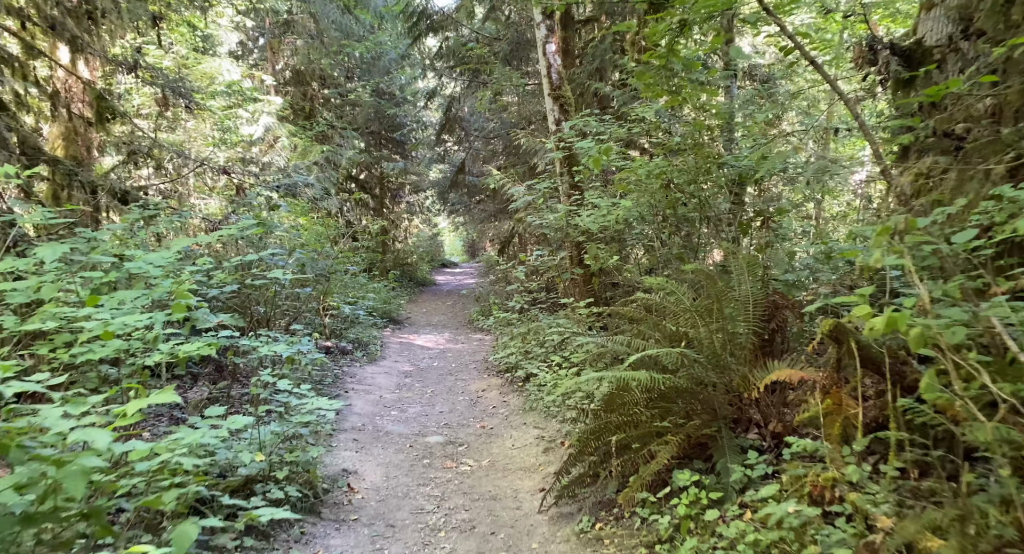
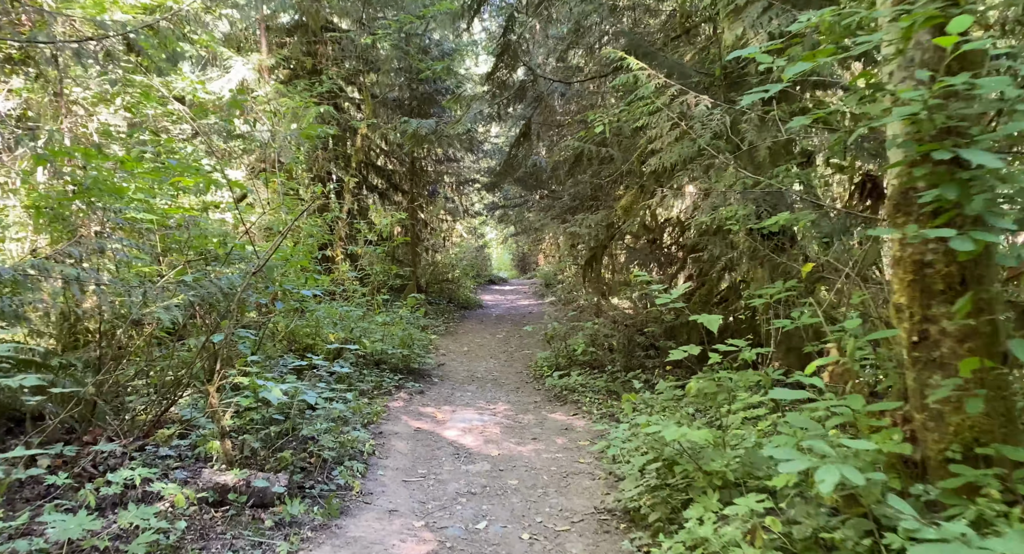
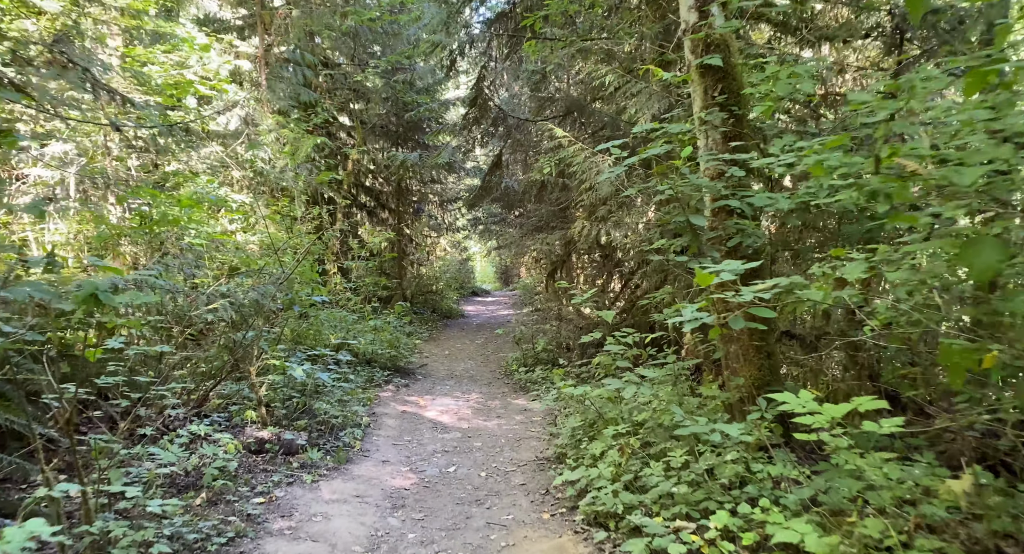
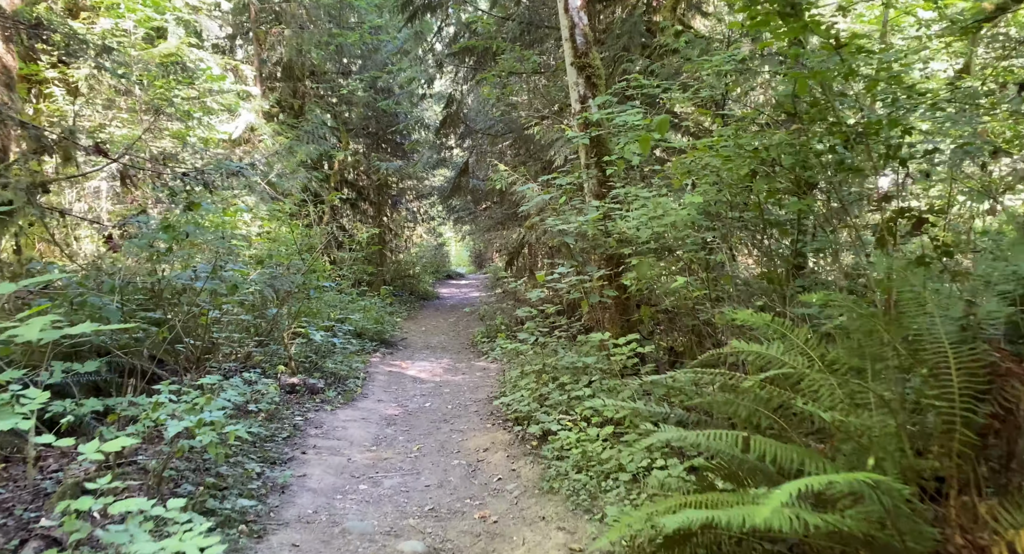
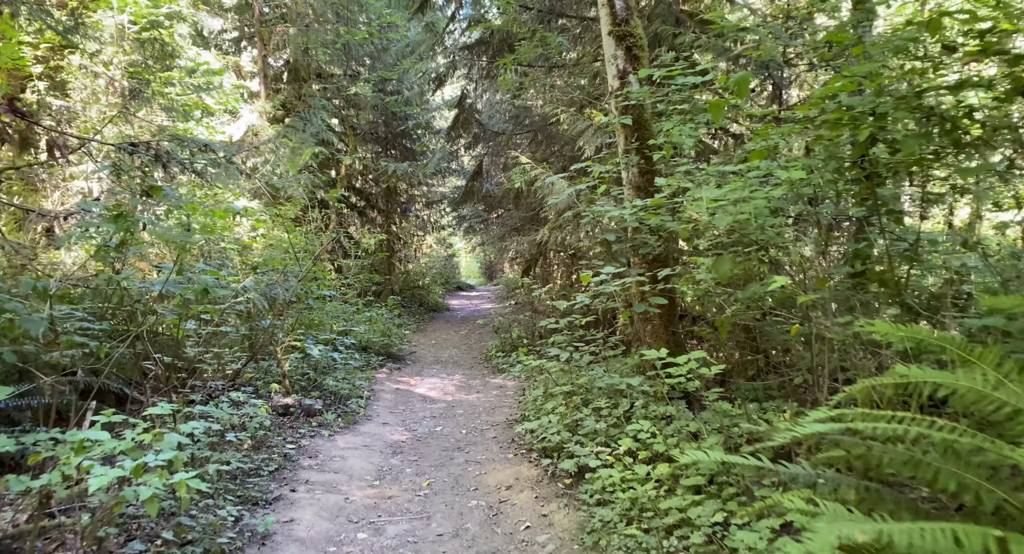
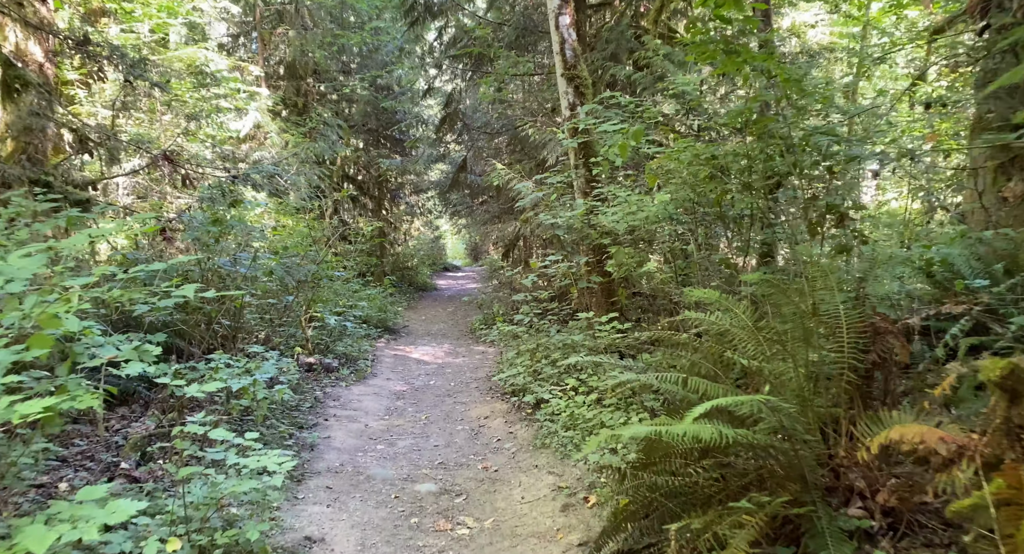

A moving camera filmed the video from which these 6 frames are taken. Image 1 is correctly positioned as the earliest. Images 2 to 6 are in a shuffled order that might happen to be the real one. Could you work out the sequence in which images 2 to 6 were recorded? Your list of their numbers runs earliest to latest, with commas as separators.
6, 4, 5, 3, 2
